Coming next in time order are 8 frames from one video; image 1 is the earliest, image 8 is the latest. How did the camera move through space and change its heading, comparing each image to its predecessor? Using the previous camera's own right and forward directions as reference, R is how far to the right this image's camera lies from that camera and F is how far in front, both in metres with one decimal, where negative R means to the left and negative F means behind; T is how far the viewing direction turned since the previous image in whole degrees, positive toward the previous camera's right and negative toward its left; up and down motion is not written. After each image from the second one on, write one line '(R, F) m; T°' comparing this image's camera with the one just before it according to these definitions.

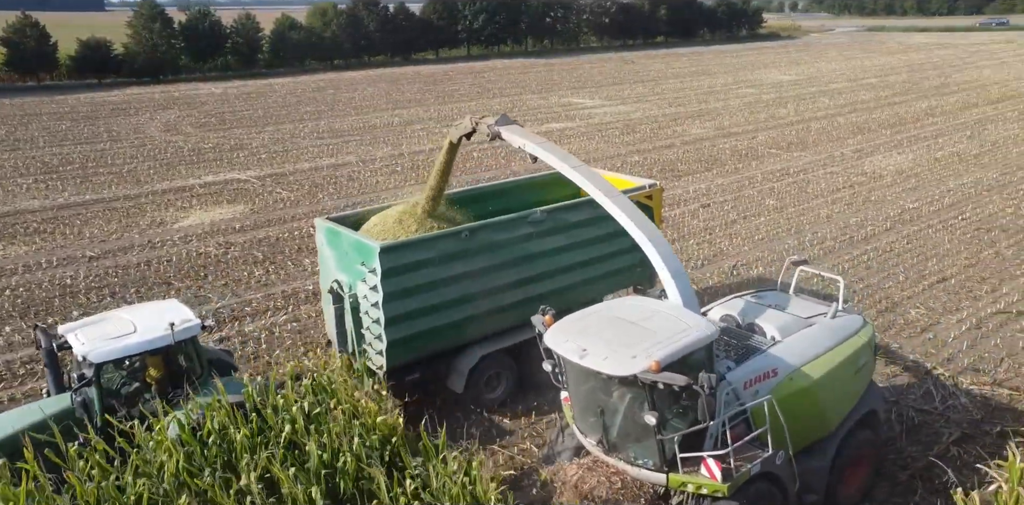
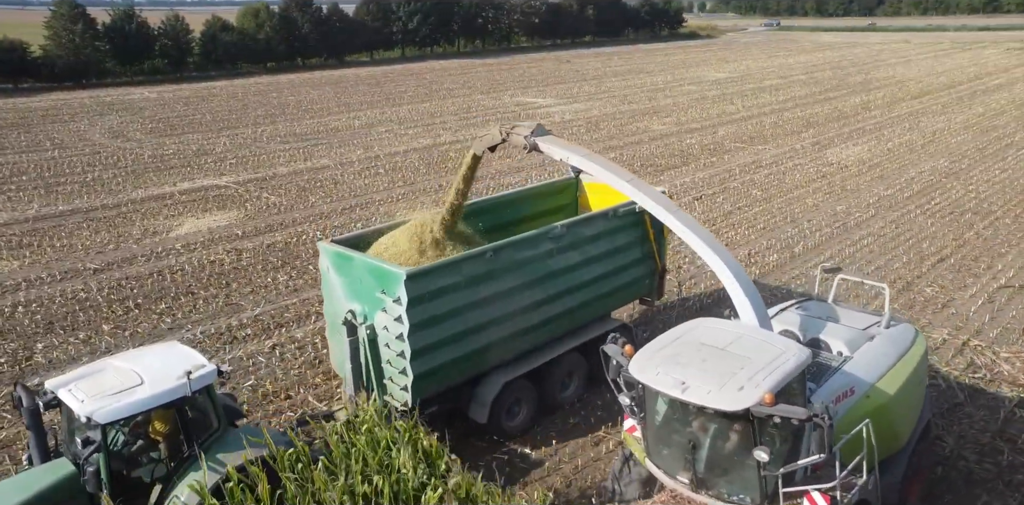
(-1.5, -0.1) m; +7°
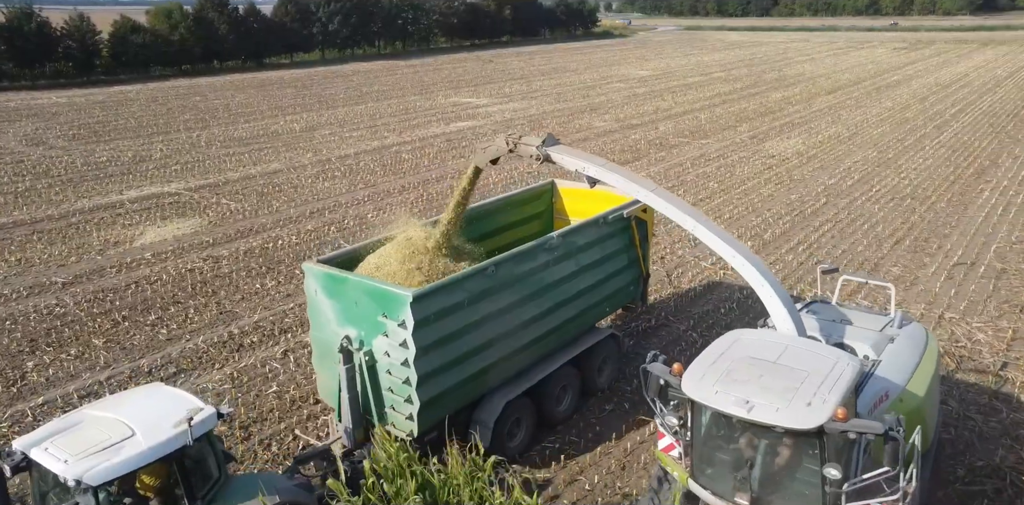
(-1.0, -0.1) m; +7°
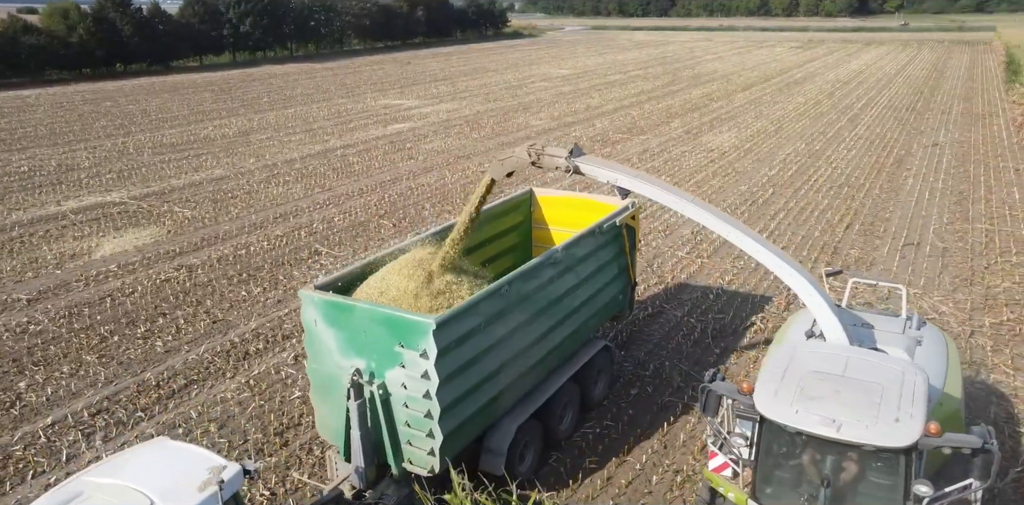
(-1.0, -0.1) m; +7°
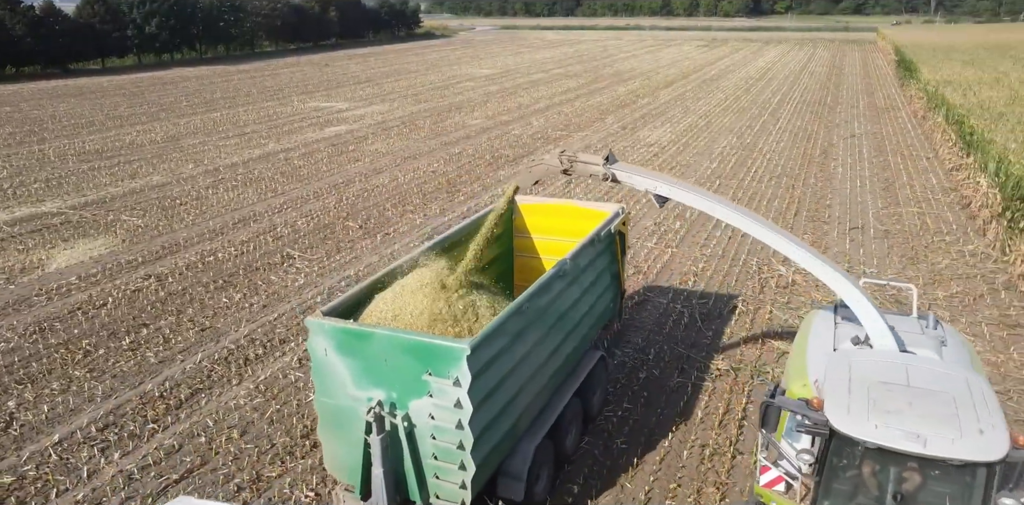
(-0.9, -0.1) m; +7°
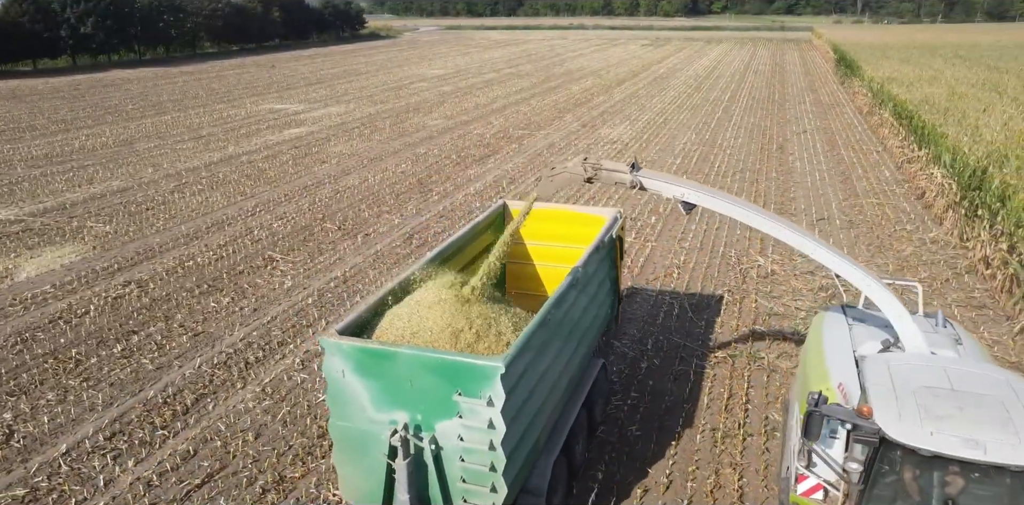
(-0.6, -0.1) m; +4°
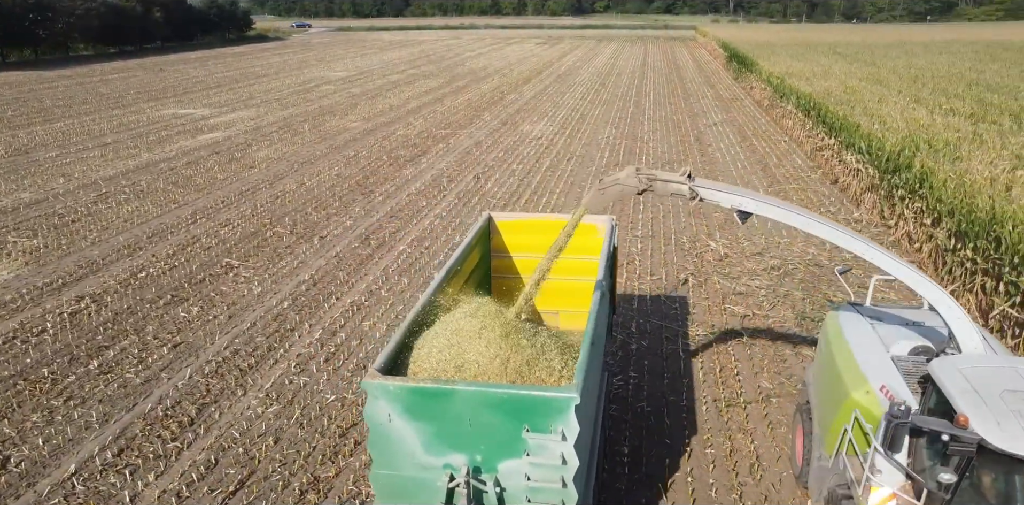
(-1.0, -0.1) m; +8°
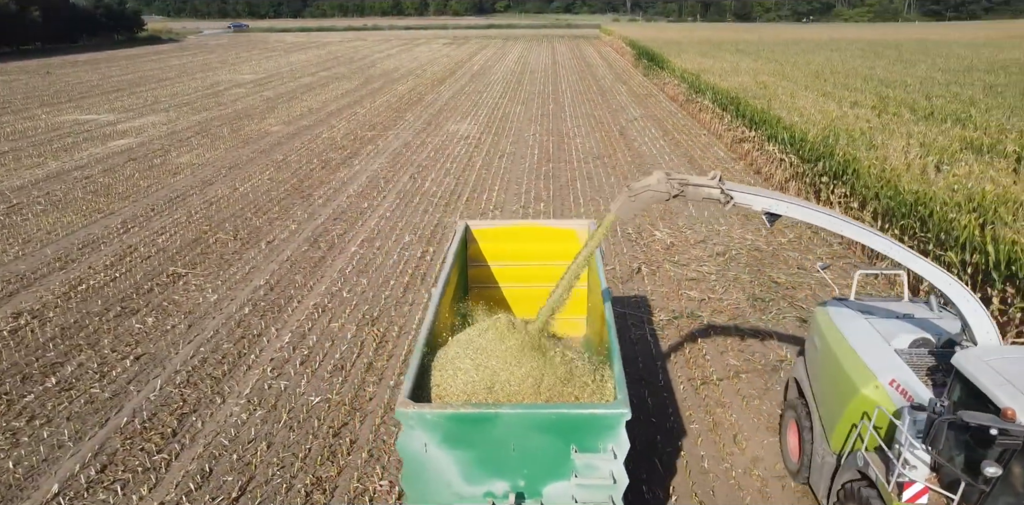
(-0.7, -0.1) m; +7°
